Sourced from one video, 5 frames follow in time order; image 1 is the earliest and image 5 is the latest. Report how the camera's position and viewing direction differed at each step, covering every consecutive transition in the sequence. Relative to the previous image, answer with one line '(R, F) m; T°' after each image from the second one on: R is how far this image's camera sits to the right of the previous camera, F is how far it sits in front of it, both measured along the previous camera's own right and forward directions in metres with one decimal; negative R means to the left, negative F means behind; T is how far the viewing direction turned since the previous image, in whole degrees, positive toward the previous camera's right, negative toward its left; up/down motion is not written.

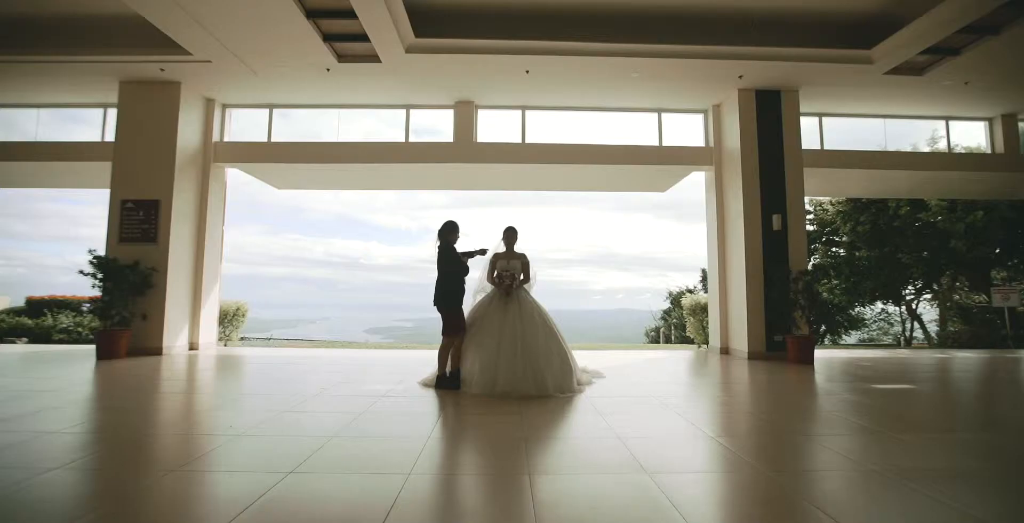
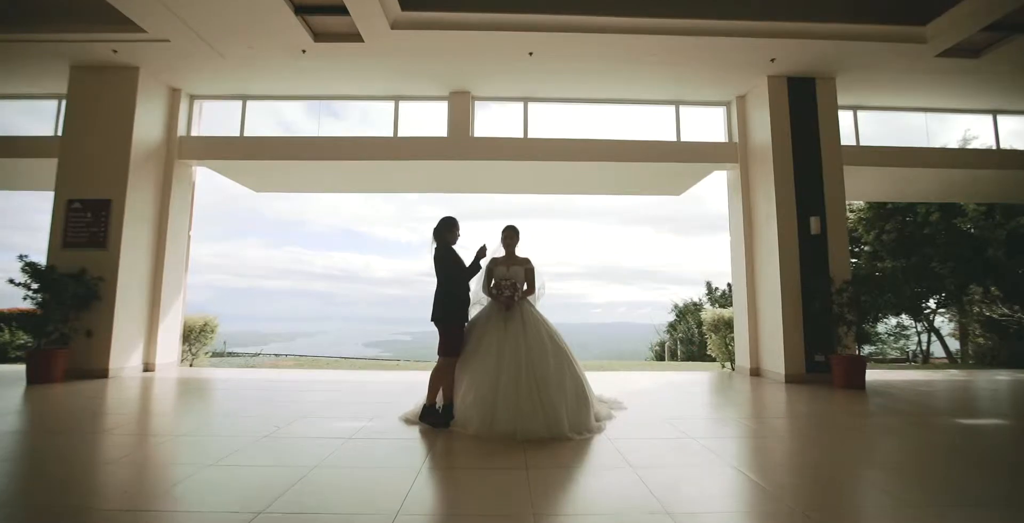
(0.0, +0.8) m; 0°
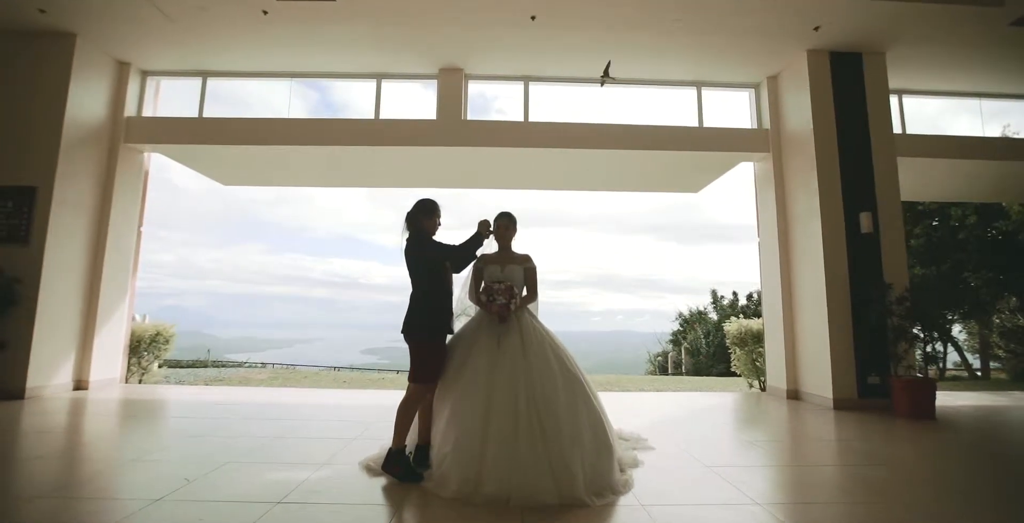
(0.0, +0.8) m; 0°
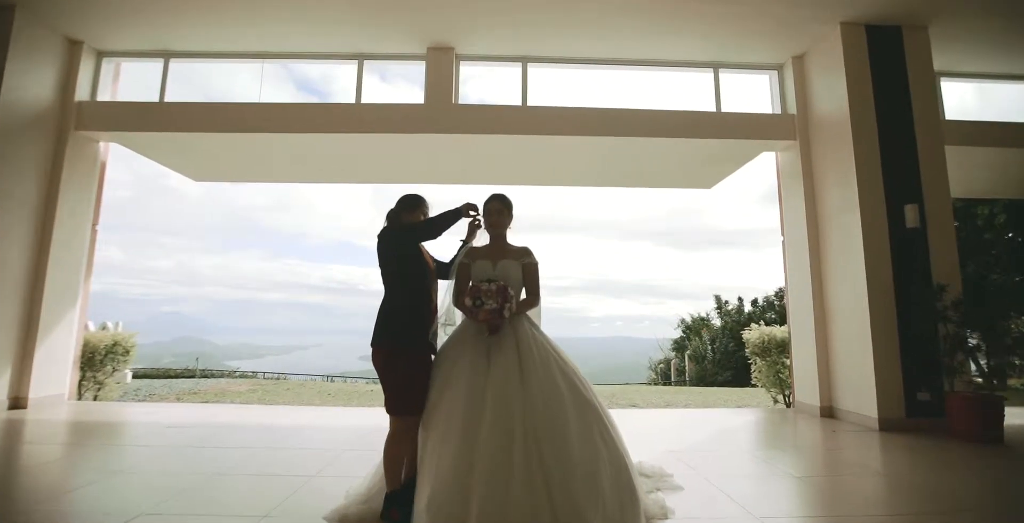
(0.0, +0.6) m; 0°
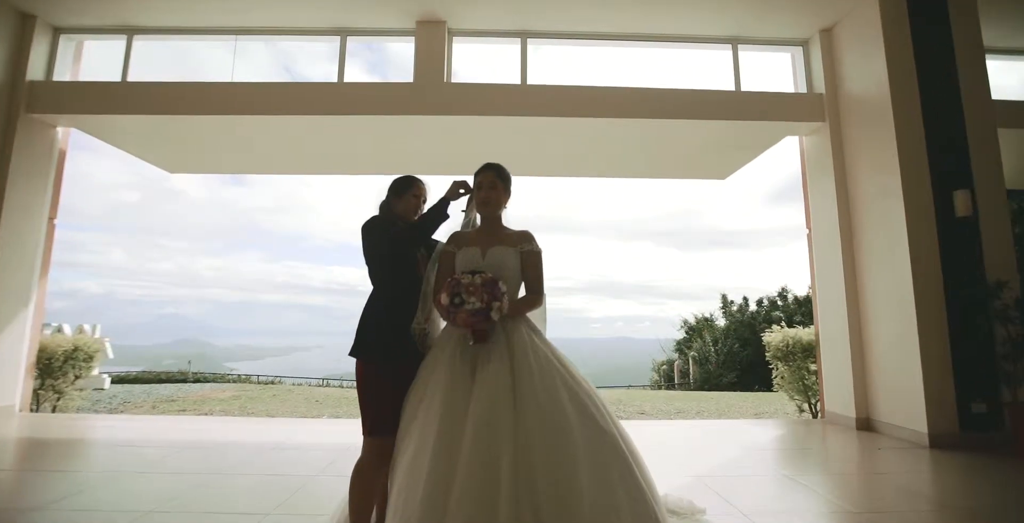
(0.0, +0.5) m; 0°
